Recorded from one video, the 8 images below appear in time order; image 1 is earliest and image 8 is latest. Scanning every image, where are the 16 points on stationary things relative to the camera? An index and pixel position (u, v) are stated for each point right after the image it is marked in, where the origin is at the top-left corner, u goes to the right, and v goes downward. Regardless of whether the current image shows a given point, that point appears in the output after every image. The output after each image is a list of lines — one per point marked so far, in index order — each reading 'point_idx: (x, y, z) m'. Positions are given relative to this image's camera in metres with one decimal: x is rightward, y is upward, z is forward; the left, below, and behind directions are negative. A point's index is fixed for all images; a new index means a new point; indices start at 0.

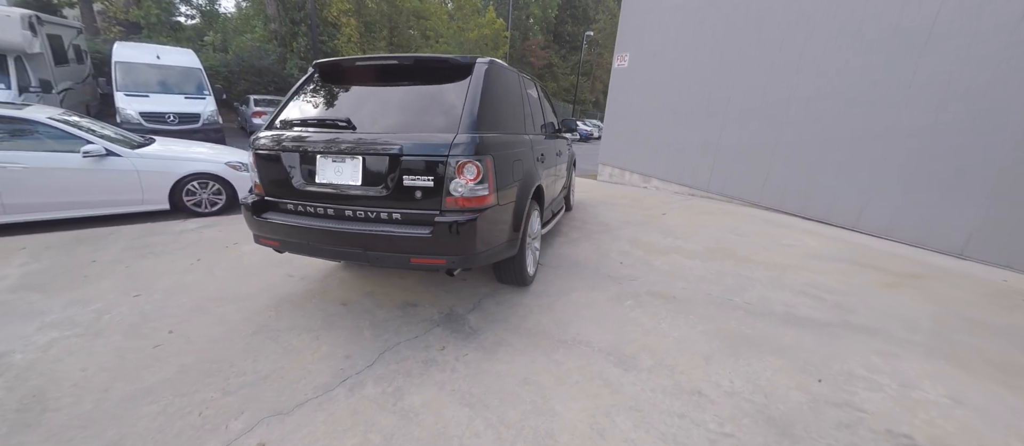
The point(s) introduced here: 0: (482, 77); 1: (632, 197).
0: (-0.2, +1.0, +2.7) m
1: (+2.0, +0.4, +6.5) m
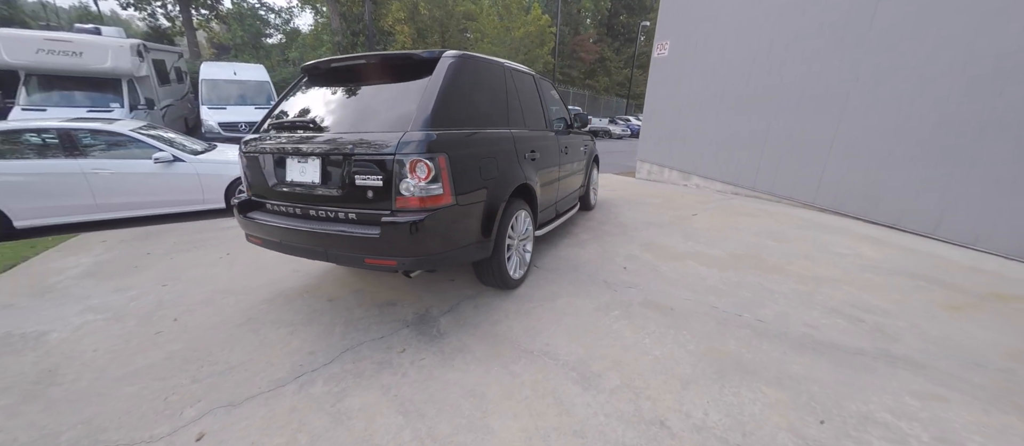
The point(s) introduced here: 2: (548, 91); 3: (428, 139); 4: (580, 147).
0: (-0.5, +1.0, +2.7) m
1: (+2.4, +0.4, +6.0) m
2: (+0.4, +1.4, +4.2) m
3: (-0.5, +0.5, +2.3) m
4: (+0.8, +0.9, +4.8) m
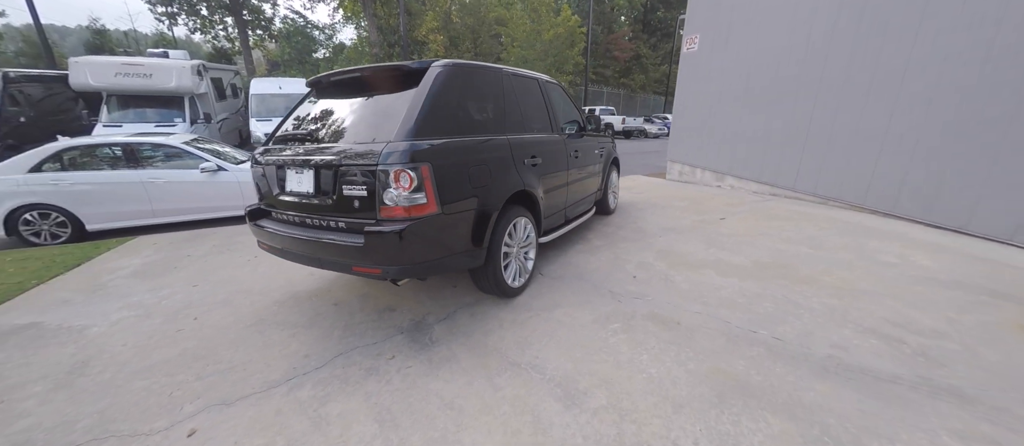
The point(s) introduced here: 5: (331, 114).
0: (-0.5, +1.0, +2.7) m
1: (+2.6, +0.3, +5.7) m
2: (+0.5, +1.3, +4.1) m
3: (-0.6, +0.4, +2.3) m
4: (+1.0, +0.9, +4.6) m
5: (-1.4, +0.8, +2.9) m
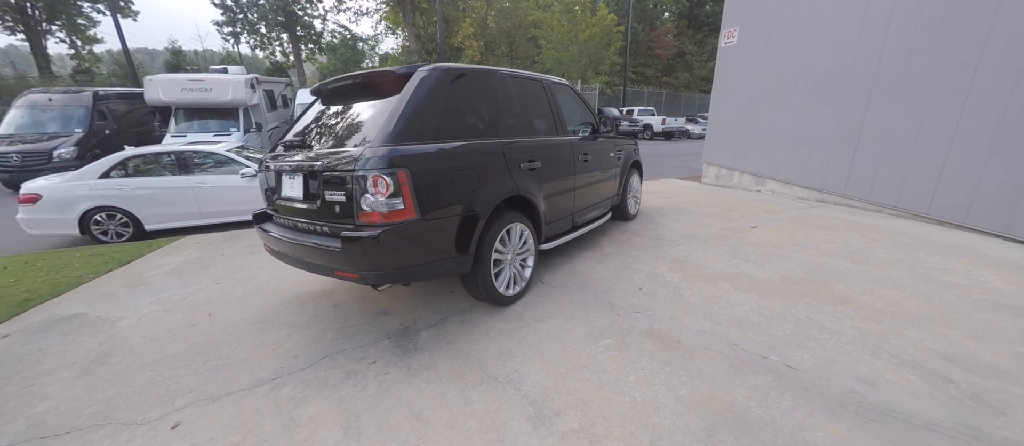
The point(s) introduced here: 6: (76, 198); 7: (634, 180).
0: (-0.6, +0.9, +2.6) m
1: (+2.9, +0.2, +5.2) m
2: (+0.5, +1.3, +4.0) m
3: (-0.7, +0.4, +2.3) m
4: (+1.1, +0.8, +4.4) m
5: (-1.4, +0.8, +3.0) m
6: (-6.1, +0.4, +5.5) m
7: (+1.5, +0.5, +5.0) m
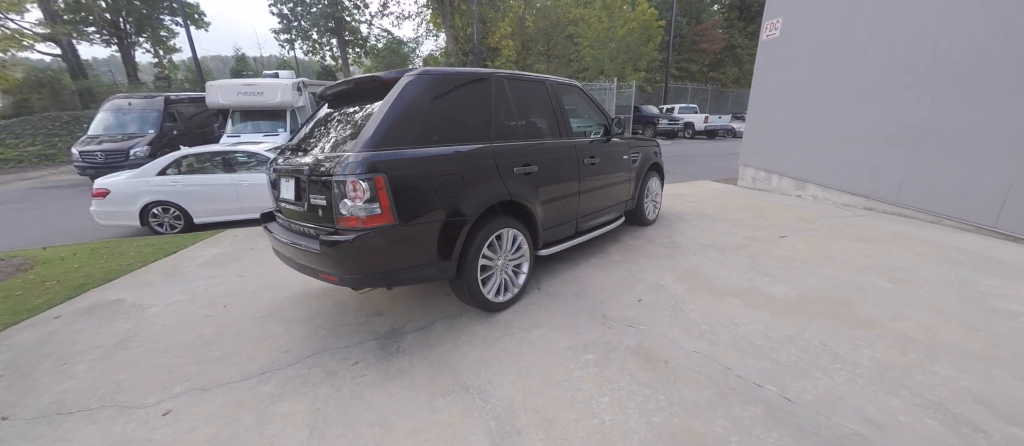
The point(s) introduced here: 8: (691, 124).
0: (-0.7, +0.9, +2.6) m
1: (+3.0, +0.1, +4.8) m
2: (+0.6, +1.2, +3.8) m
3: (-0.9, +0.4, +2.3) m
4: (+1.2, +0.7, +4.2) m
5: (-1.5, +0.8, +3.1) m
6: (-5.9, +0.5, +6.1) m
7: (+1.7, +0.5, +4.7) m
8: (+7.5, +4.1, +16.1) m
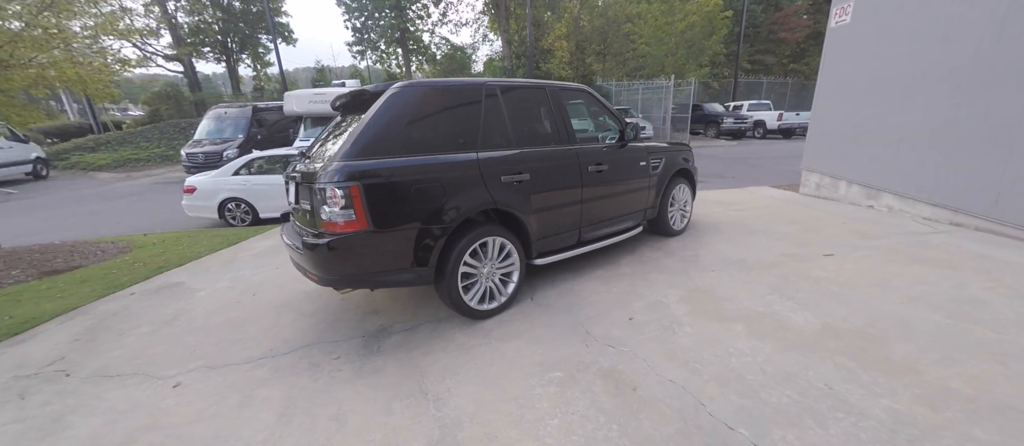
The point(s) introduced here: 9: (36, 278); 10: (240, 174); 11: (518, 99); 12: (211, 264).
0: (-0.8, +0.9, +2.7) m
1: (+3.2, -0.1, +4.2) m
2: (+0.7, +1.2, +3.6) m
3: (-1.1, +0.4, +2.5) m
4: (+1.3, +0.6, +3.9) m
5: (-1.5, +0.8, +3.3) m
6: (-5.3, +0.6, +7.0) m
7: (+1.9, +0.4, +4.3) m
8: (+9.7, +3.7, +14.6) m
9: (-5.5, -0.7, +4.5) m
10: (-5.0, +0.9, +7.1) m
11: (+0.1, +1.1, +3.2) m
12: (-3.8, -0.5, +5.0) m
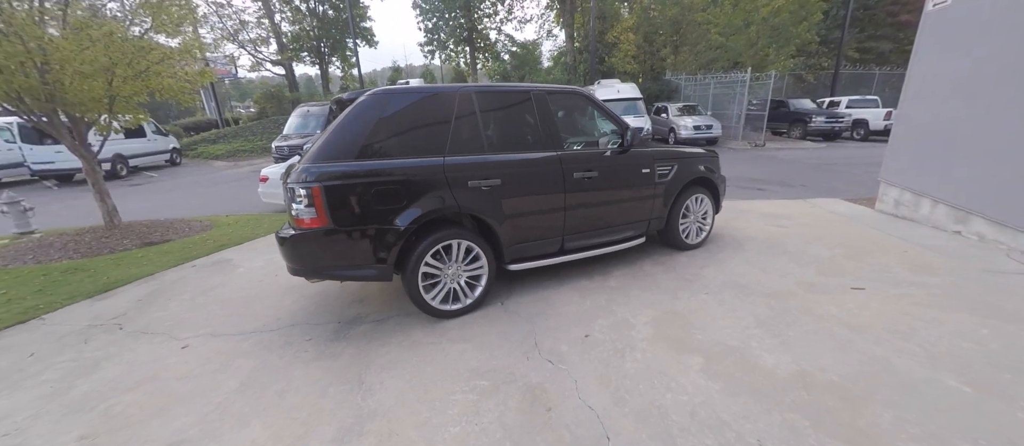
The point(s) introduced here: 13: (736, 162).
0: (-1.1, +0.9, +2.9) m
1: (+3.1, -0.3, +3.5) m
2: (+0.6, +1.1, +3.5) m
3: (-1.4, +0.4, +2.7) m
4: (+1.2, +0.5, +3.6) m
5: (-1.6, +0.8, +3.6) m
6: (-4.6, +0.9, +8.0) m
7: (+1.9, +0.2, +3.9) m
8: (+11.7, +3.2, +12.4) m
9: (-5.4, -0.3, +5.6) m
10: (-4.3, +1.2, +8.0) m
11: (-0.1, +1.0, +3.2) m
12: (-3.7, -0.3, +5.7) m
13: (+5.4, +1.5, +9.4) m
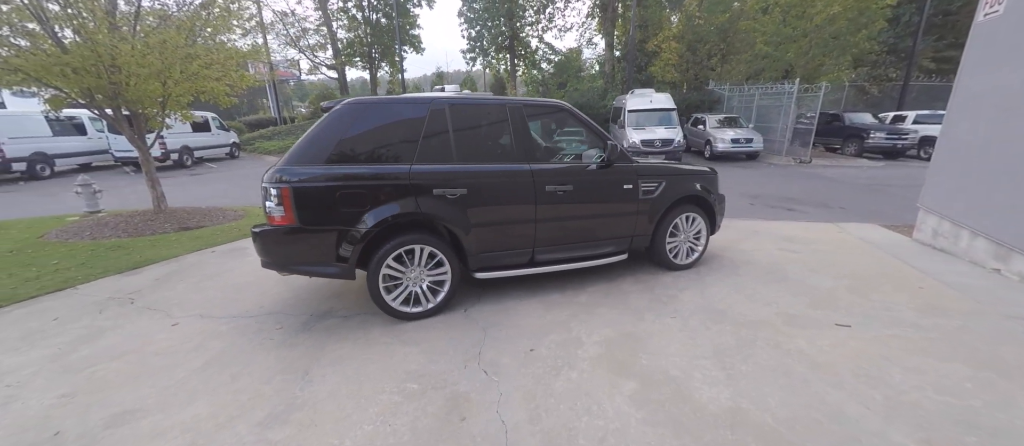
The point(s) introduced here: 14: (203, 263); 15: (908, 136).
0: (-1.3, +0.9, +3.0) m
1: (+2.8, -0.5, +3.1) m
2: (+0.4, +1.0, +3.4) m
3: (-1.7, +0.4, +2.8) m
4: (+1.0, +0.4, +3.5) m
5: (-1.8, +0.9, +3.8) m
6: (-4.3, +1.0, +8.5) m
7: (+1.7, 0.0, +3.7) m
8: (+12.6, +2.3, +11.0) m
9: (-5.4, -0.1, +6.2) m
10: (-3.9, +1.3, +8.5) m
11: (-0.3, +1.0, +3.2) m
12: (-3.6, -0.2, +6.1) m
13: (+5.9, +1.0, +8.8) m
14: (-3.9, -0.5, +4.9) m
15: (+11.8, +2.5, +11.2) m
